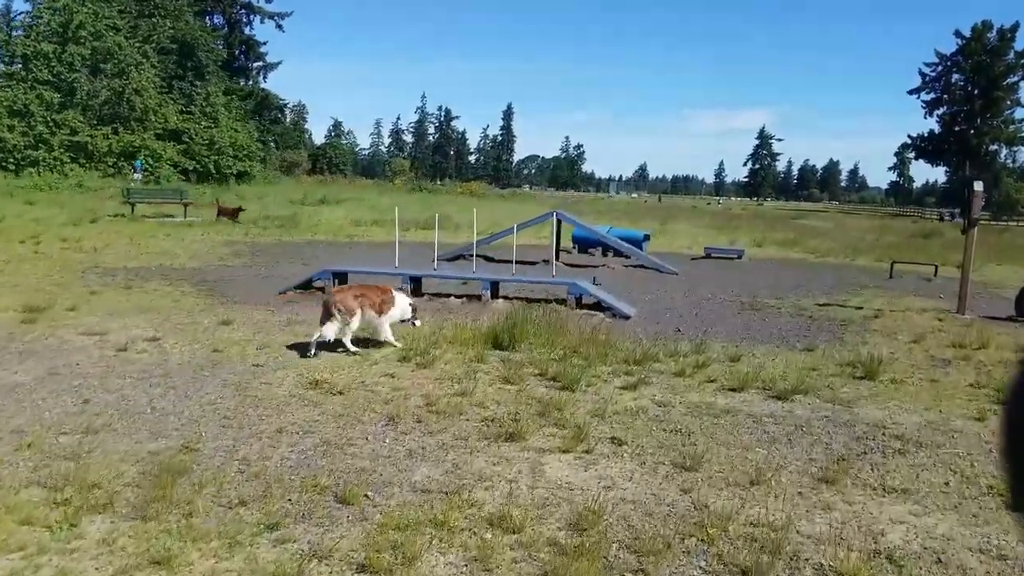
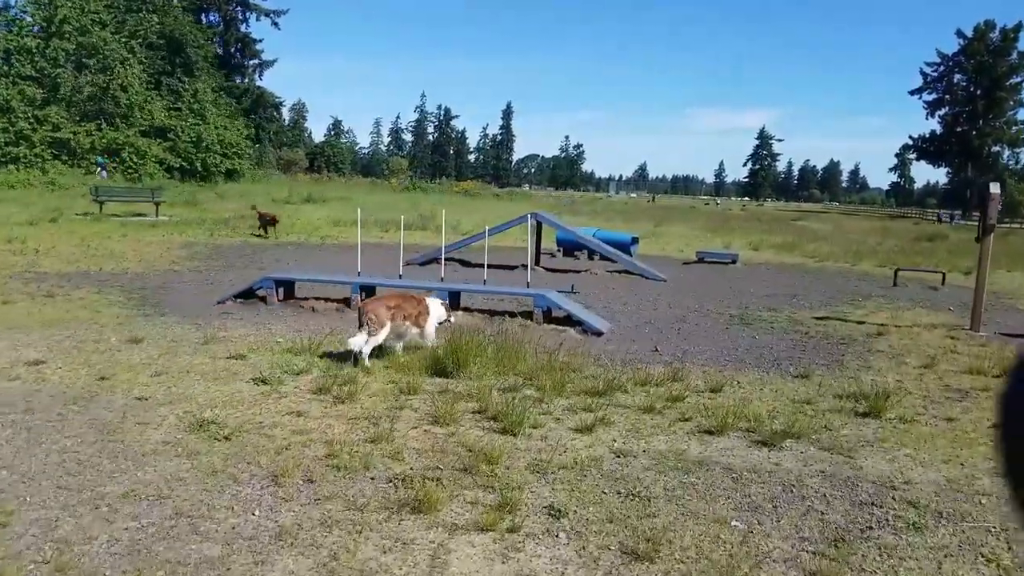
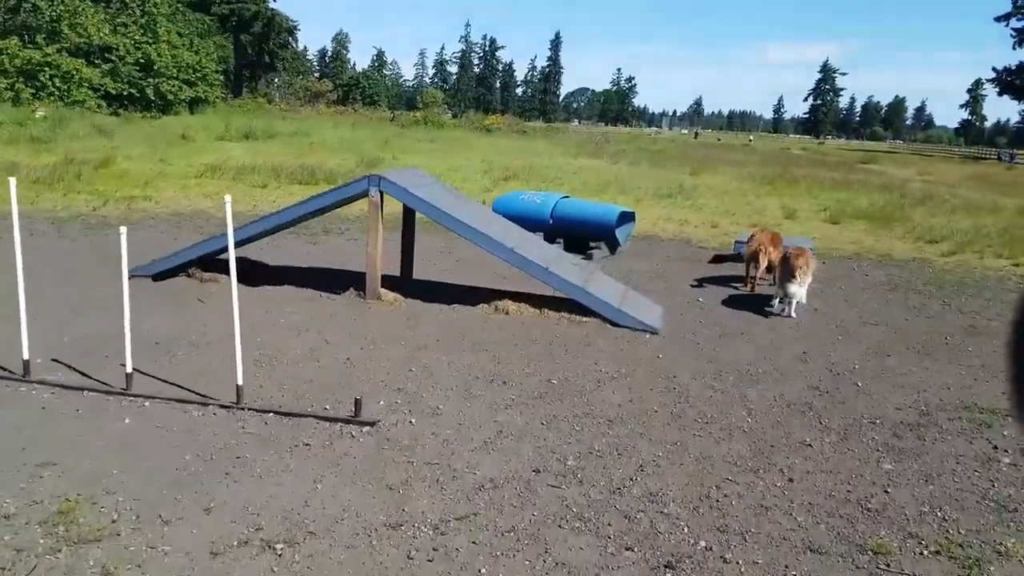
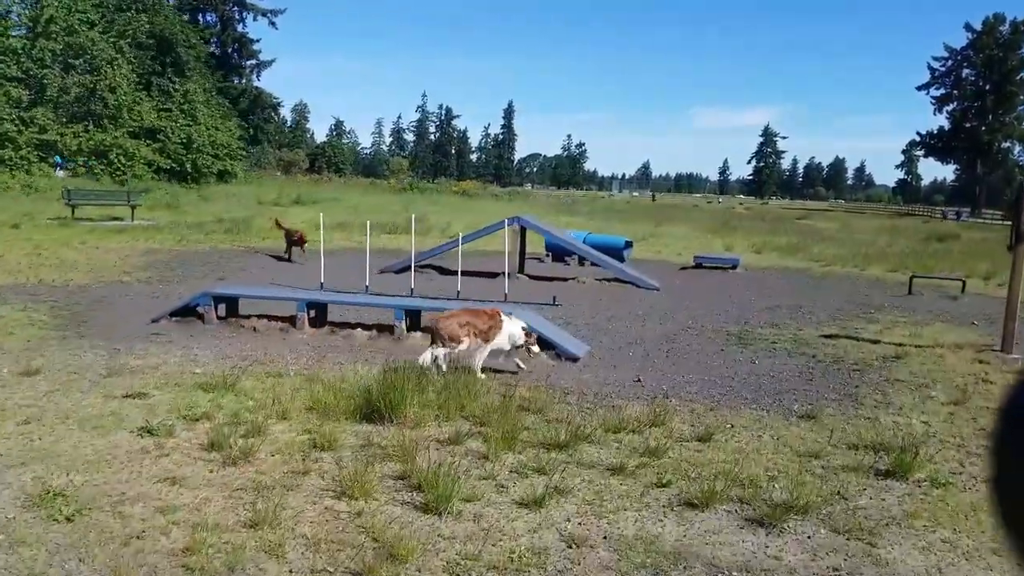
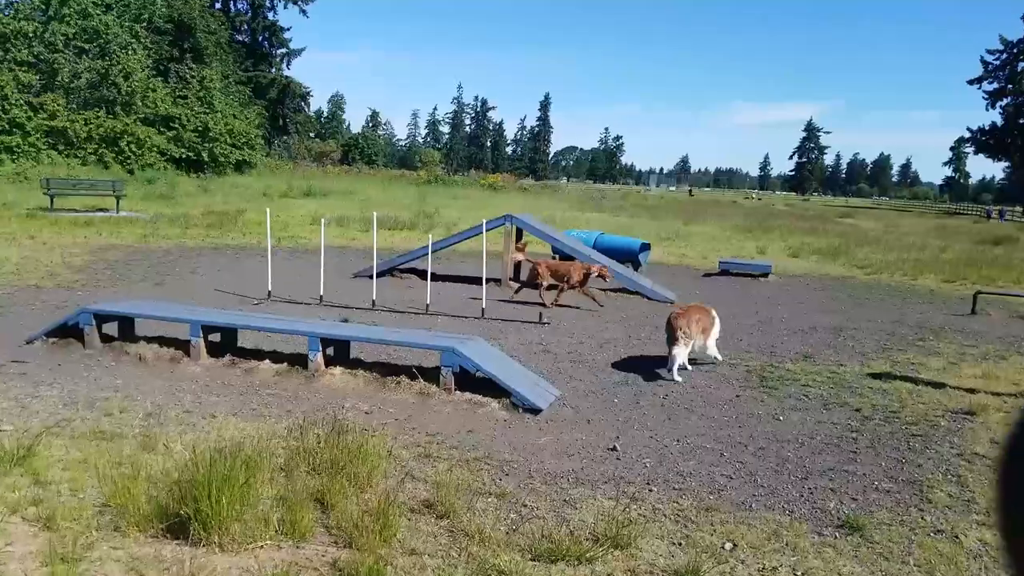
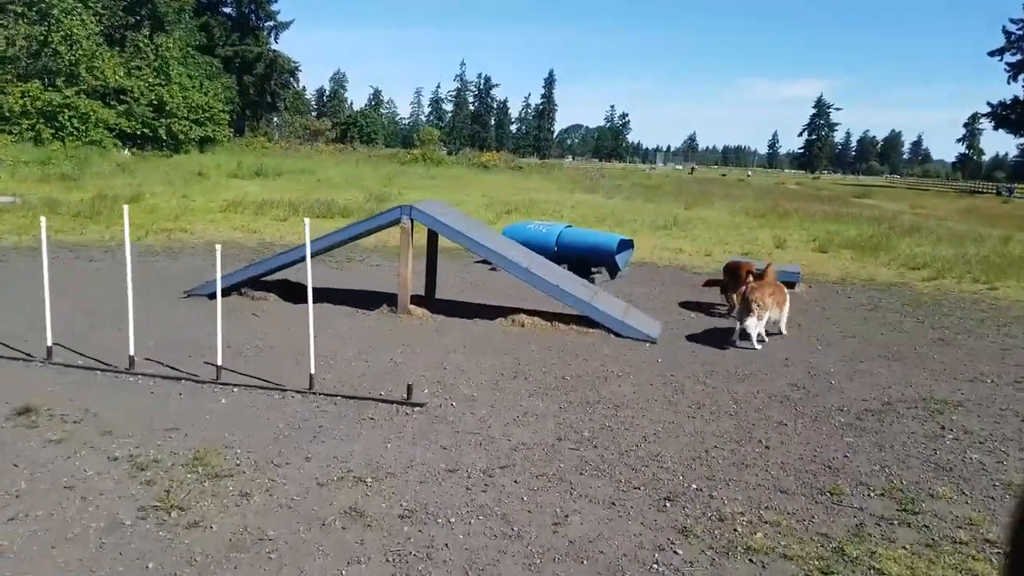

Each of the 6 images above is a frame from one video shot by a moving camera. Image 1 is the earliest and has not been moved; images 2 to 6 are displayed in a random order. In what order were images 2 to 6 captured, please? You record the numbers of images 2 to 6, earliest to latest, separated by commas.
2, 4, 5, 6, 3
